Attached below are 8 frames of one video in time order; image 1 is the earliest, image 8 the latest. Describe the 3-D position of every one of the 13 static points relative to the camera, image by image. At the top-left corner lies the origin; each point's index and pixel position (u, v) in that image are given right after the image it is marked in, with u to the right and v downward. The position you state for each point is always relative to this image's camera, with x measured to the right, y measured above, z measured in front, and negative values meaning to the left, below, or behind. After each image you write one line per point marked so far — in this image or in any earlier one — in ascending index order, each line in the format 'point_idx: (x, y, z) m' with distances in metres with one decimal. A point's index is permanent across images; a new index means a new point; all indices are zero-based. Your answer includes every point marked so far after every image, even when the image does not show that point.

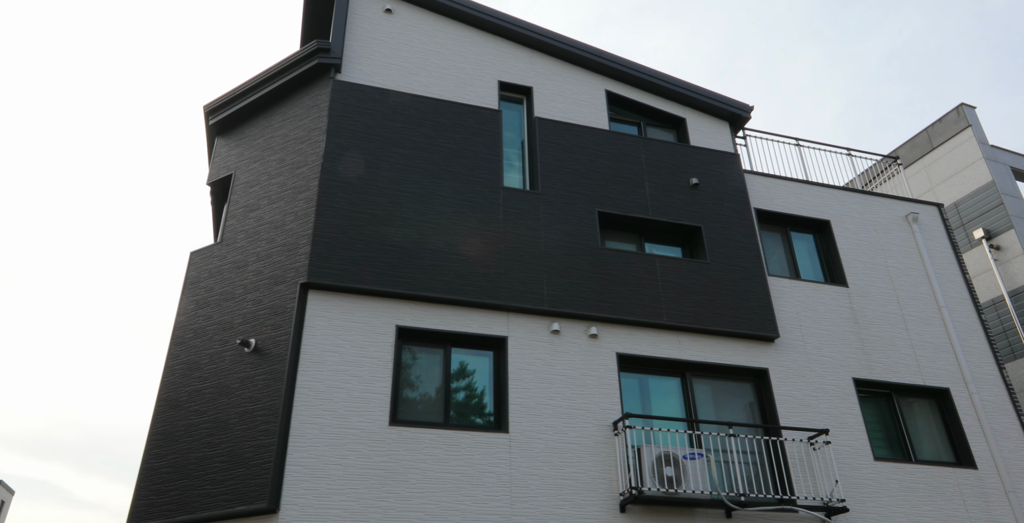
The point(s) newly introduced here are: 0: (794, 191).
0: (+5.0, +1.3, +13.6) m
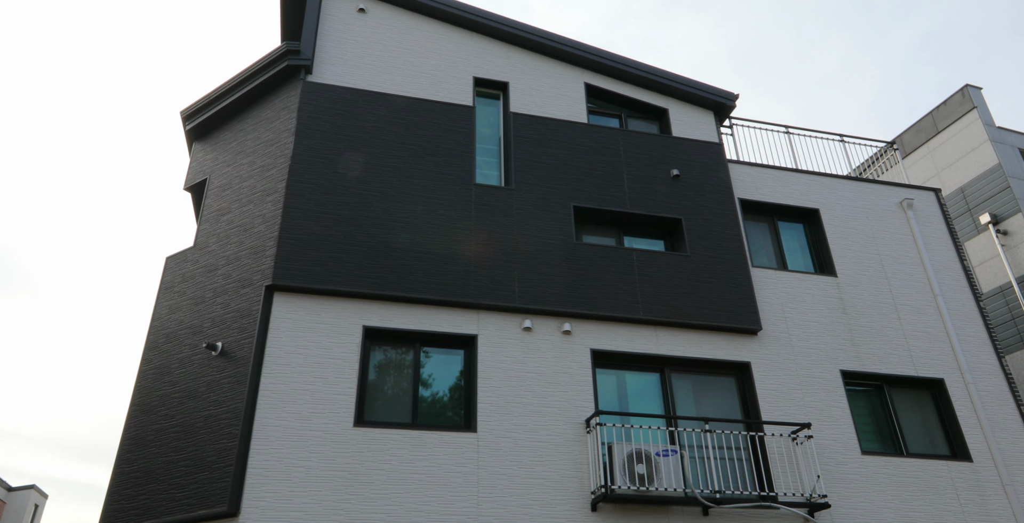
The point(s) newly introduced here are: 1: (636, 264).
0: (+4.7, +1.4, +13.3) m
1: (+1.9, 0.0, +11.5) m
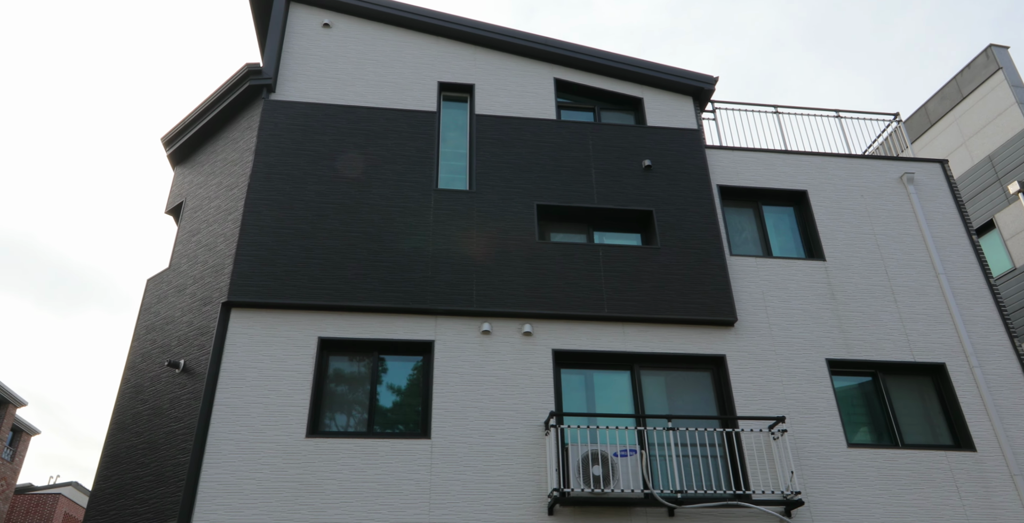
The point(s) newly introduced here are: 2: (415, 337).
0: (+4.2, +1.7, +12.7) m
1: (+1.3, 0.0, +11.2) m
2: (-1.3, -1.0, +10.3) m
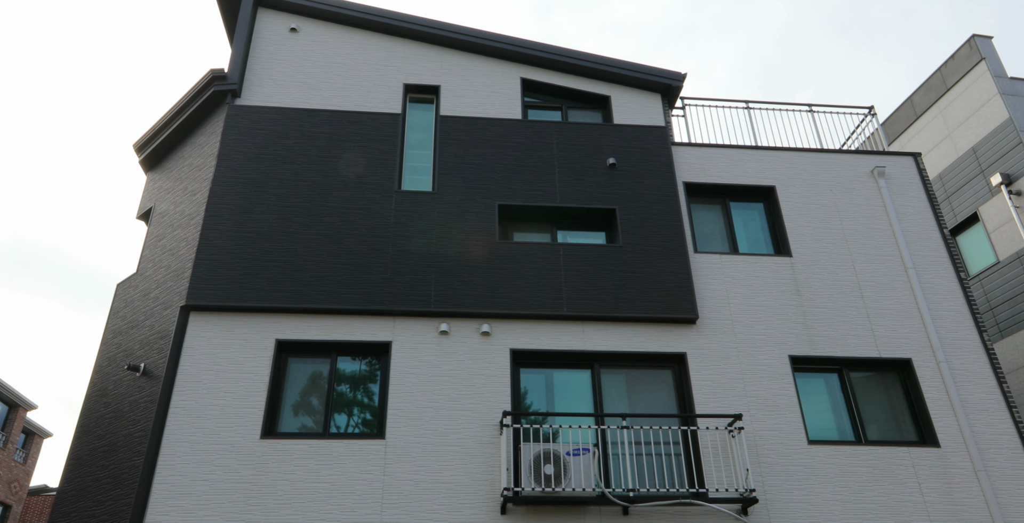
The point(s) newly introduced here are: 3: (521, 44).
0: (+3.7, +1.7, +12.7) m
1: (+0.8, 0.0, +11.2) m
2: (-1.9, -1.0, +10.3) m
3: (+0.2, +3.7, +13.1) m
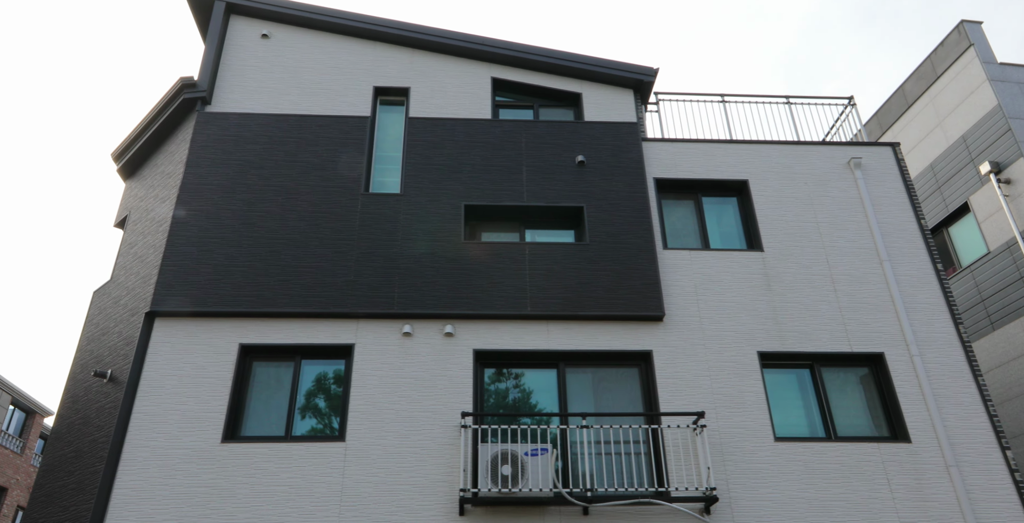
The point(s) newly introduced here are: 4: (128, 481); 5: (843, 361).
0: (+3.2, +1.8, +12.5) m
1: (+0.2, 0.0, +11.1) m
2: (-2.4, -1.1, +10.4) m
3: (-0.4, +3.7, +13.0) m
4: (-4.6, -2.7, +9.2) m
5: (+4.7, -1.4, +10.9) m
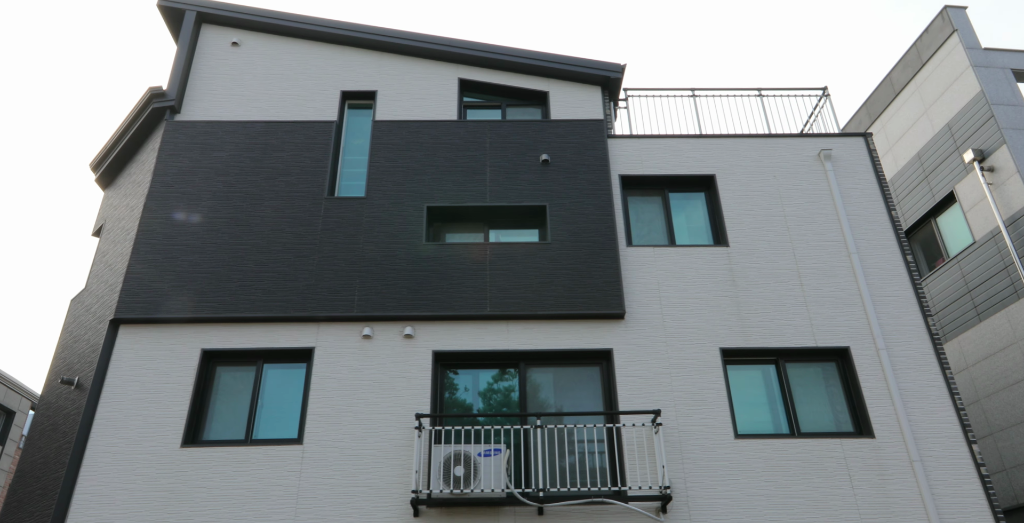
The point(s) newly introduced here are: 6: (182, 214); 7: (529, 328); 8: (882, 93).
0: (+2.6, +1.9, +12.4) m
1: (-0.3, 0.0, +11.1) m
2: (-3.0, -1.1, +10.5) m
3: (-0.9, +3.7, +13.1) m
4: (-5.2, -2.8, +9.4) m
5: (+4.2, -1.3, +10.7) m
6: (-4.9, +0.7, +11.3) m
7: (+0.2, -0.9, +10.7) m
8: (+8.6, +3.9, +17.8) m
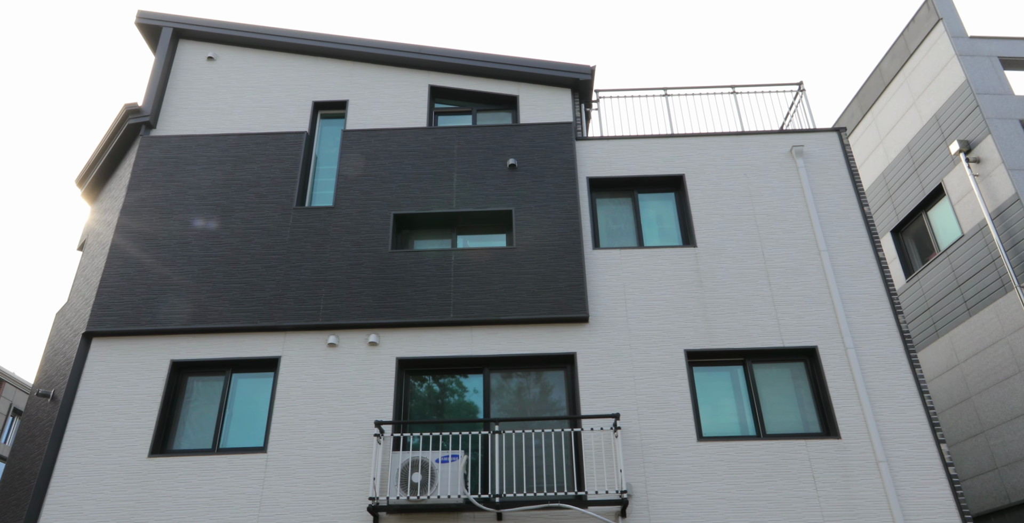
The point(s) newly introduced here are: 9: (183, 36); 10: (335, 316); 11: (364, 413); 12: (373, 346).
0: (+2.1, +1.8, +12.4) m
1: (-0.8, 0.0, +11.2) m
2: (-3.5, -1.3, +10.6) m
3: (-1.5, +3.6, +13.1) m
4: (-5.7, -3.0, +9.7) m
5: (+3.7, -1.3, +10.6) m
6: (-5.4, +0.5, +11.6) m
7: (-0.3, -1.0, +10.7) m
8: (+8.3, +4.0, +17.5) m
9: (-6.0, +4.1, +13.8) m
10: (-2.5, -0.8, +10.8) m
11: (-2.0, -2.0, +10.2) m
12: (-1.9, -1.2, +10.6) m
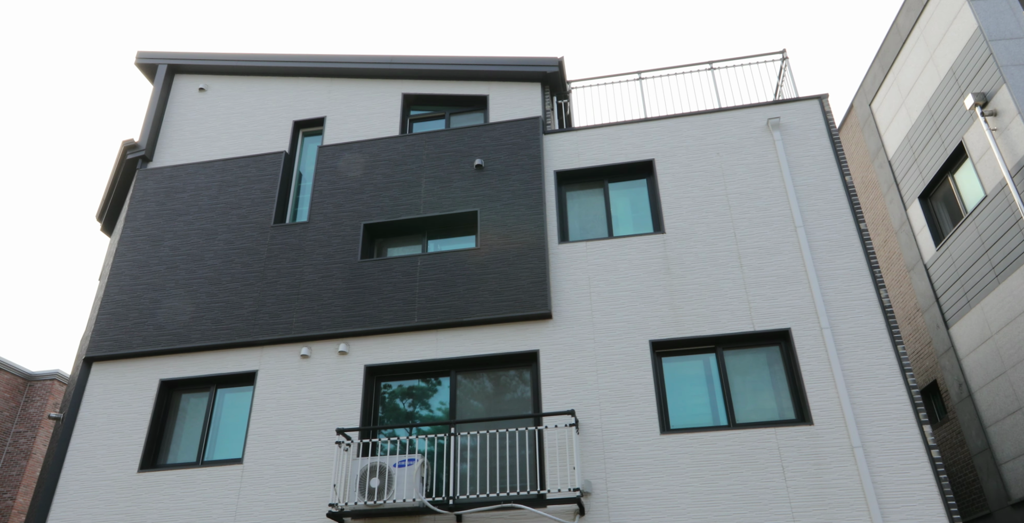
0: (+1.6, +2.0, +12.1) m
1: (-1.3, -0.1, +11.3) m
2: (-3.9, -1.6, +11.1) m
3: (-2.0, +3.5, +13.3) m
4: (-6.1, -3.4, +10.4) m
5: (+3.1, -1.1, +10.1) m
6: (-5.9, +0.1, +12.3) m
7: (-0.8, -1.0, +10.8) m
8: (+8.2, +4.7, +16.4) m
9: (-6.4, +3.6, +14.6) m
10: (-3.0, -1.0, +11.1) m
11: (-2.4, -2.2, +10.4) m
12: (-2.4, -1.3, +10.9) m
